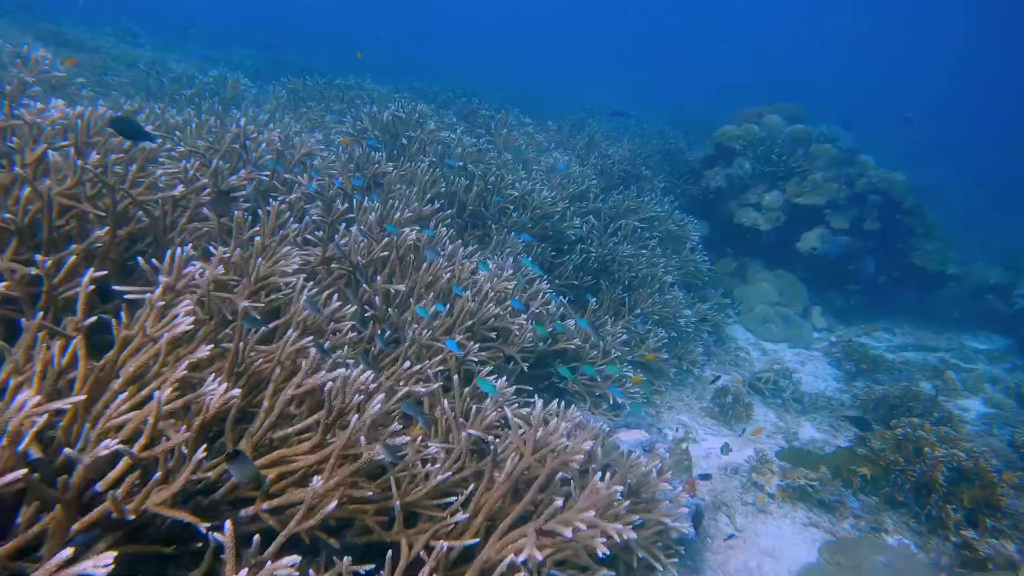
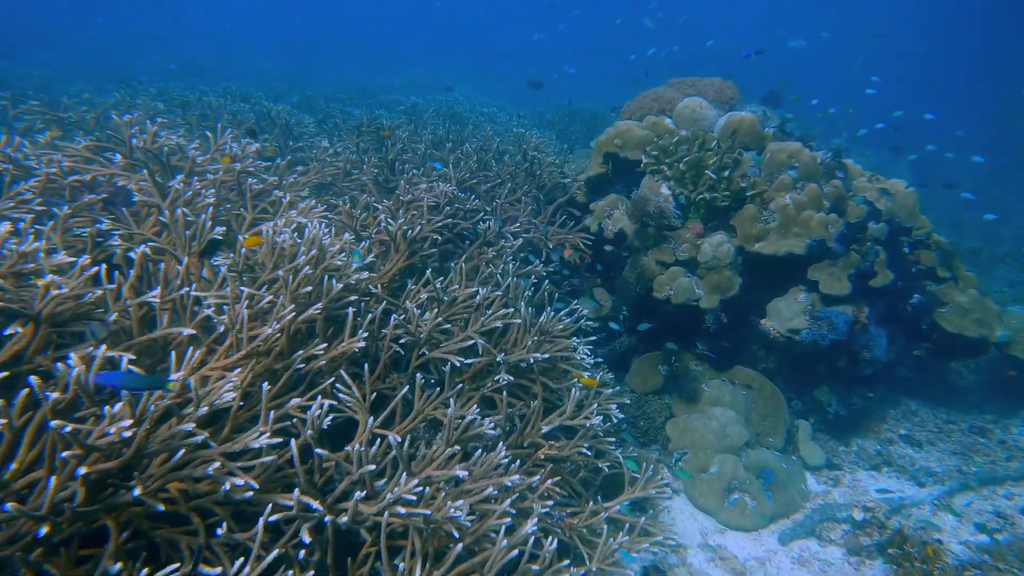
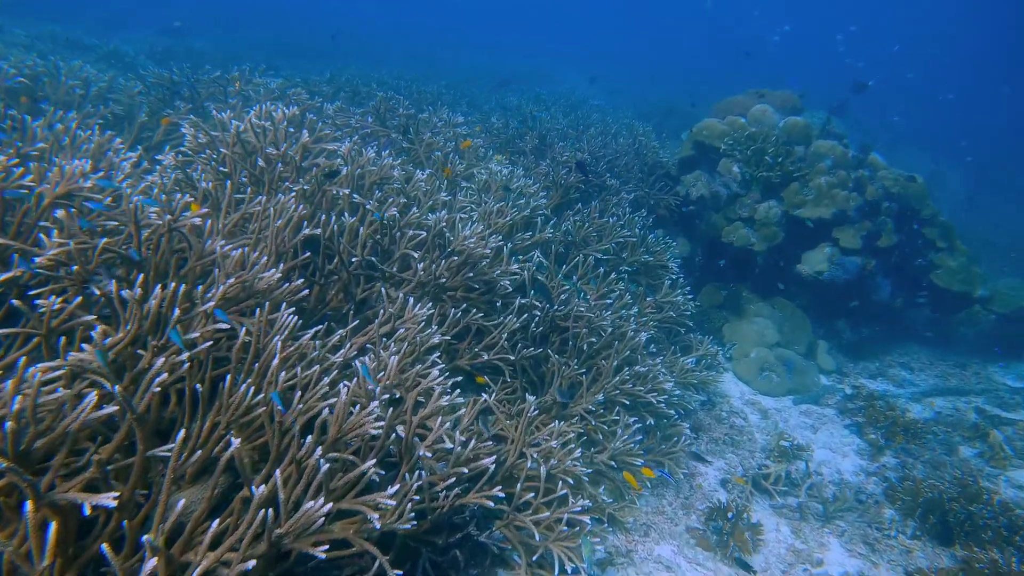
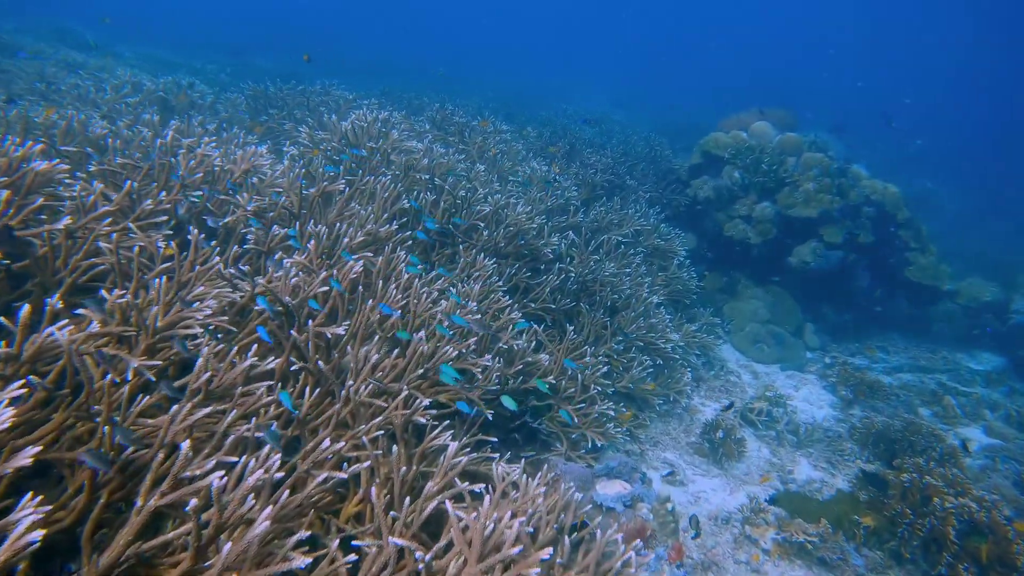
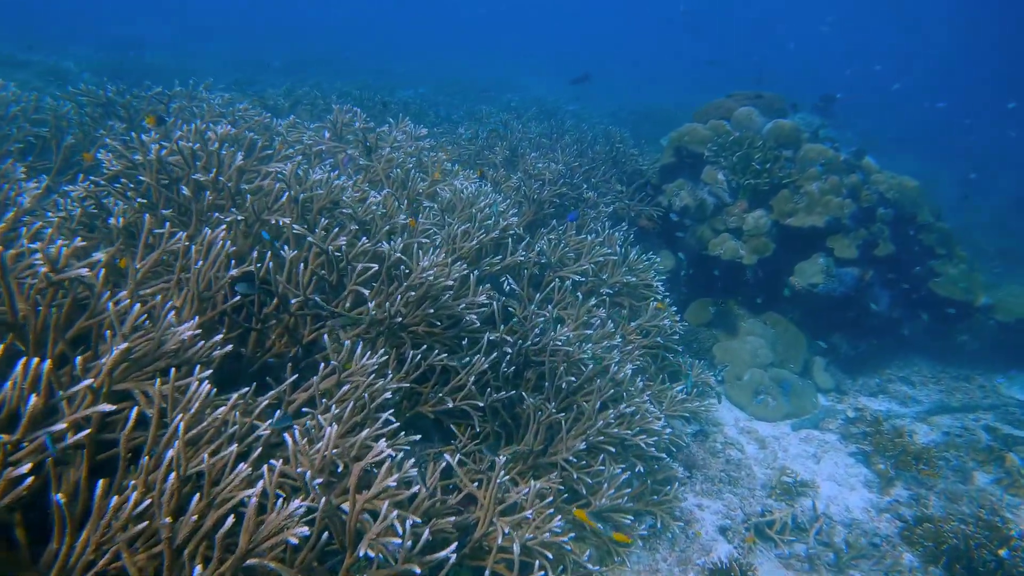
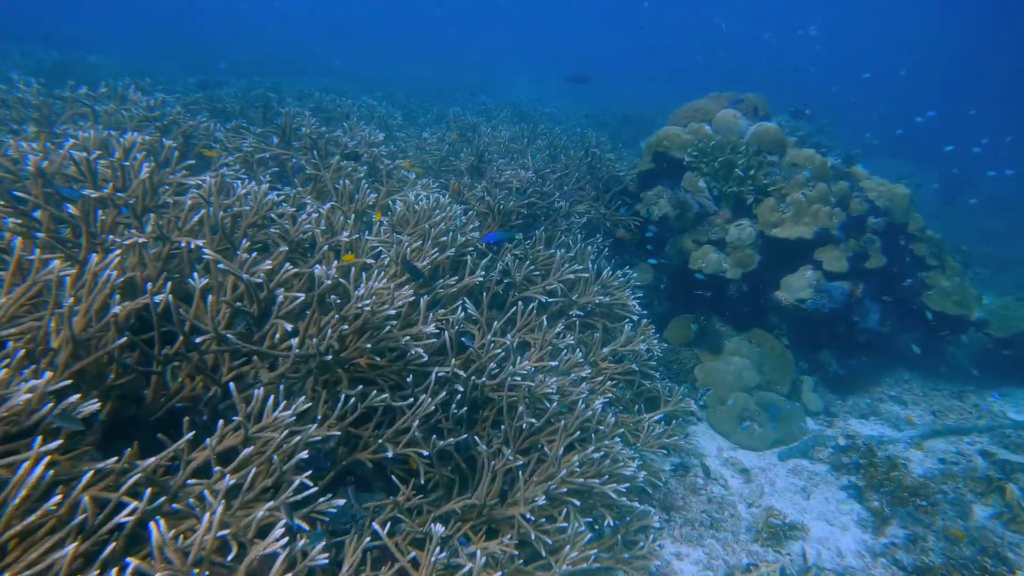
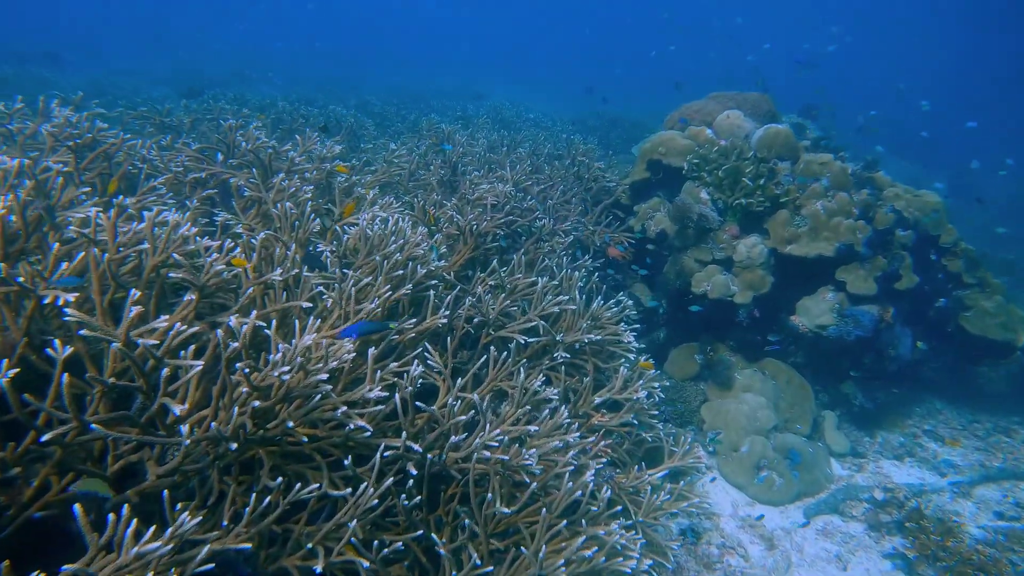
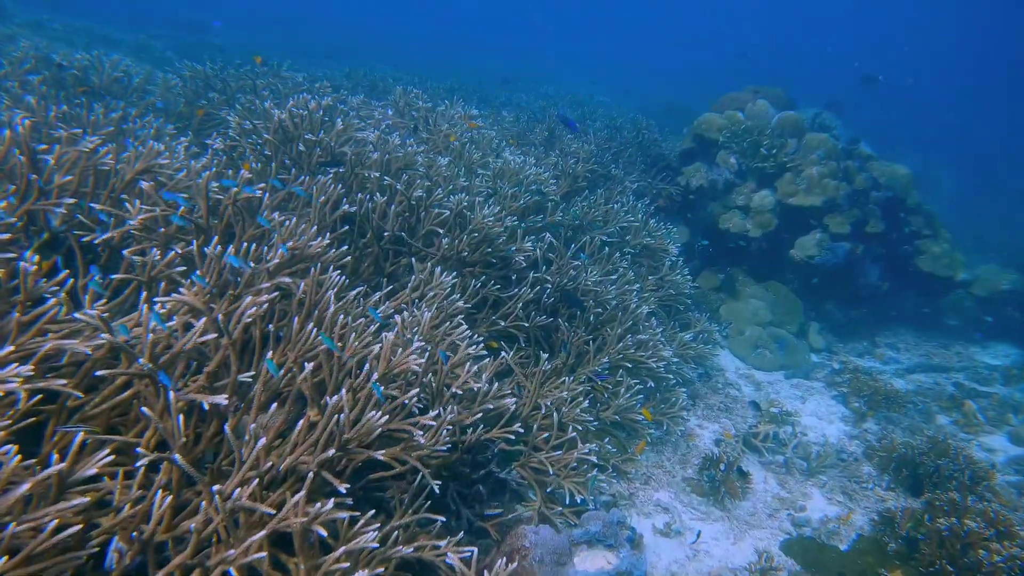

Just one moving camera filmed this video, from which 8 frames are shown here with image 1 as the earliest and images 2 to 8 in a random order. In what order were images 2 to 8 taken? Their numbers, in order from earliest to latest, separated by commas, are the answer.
4, 8, 3, 5, 6, 7, 2
